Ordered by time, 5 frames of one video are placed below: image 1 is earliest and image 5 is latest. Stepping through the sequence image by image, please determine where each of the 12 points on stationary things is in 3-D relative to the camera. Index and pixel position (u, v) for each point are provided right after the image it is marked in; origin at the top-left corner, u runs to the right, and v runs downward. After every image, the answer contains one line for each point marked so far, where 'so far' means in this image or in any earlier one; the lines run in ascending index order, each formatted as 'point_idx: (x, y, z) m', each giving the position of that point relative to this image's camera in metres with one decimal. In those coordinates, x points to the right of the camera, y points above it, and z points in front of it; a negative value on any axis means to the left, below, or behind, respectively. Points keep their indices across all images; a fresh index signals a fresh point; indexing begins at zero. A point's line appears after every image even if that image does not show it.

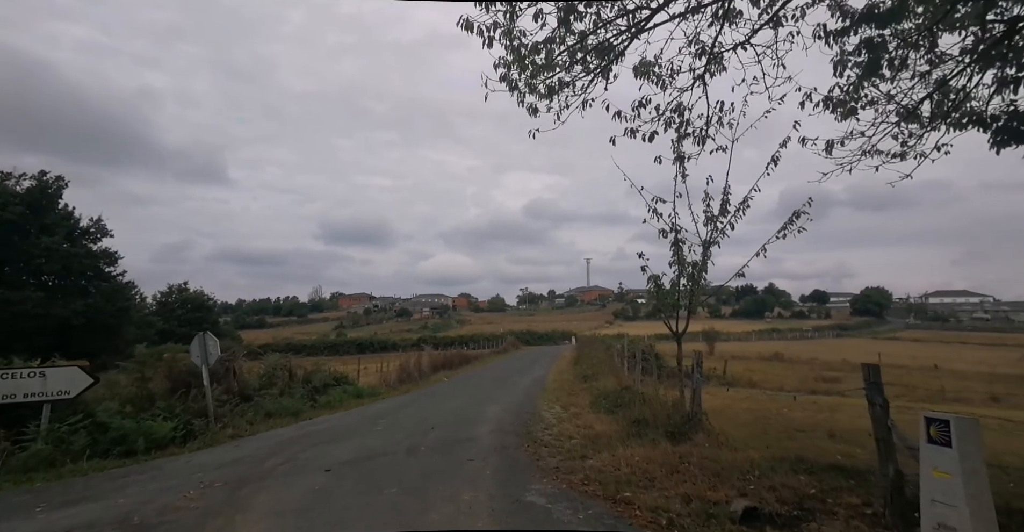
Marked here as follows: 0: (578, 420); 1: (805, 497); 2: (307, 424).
0: (+1.7, -3.9, +13.0) m
1: (+3.2, -2.5, +5.7) m
2: (-4.9, -3.8, +12.3) m
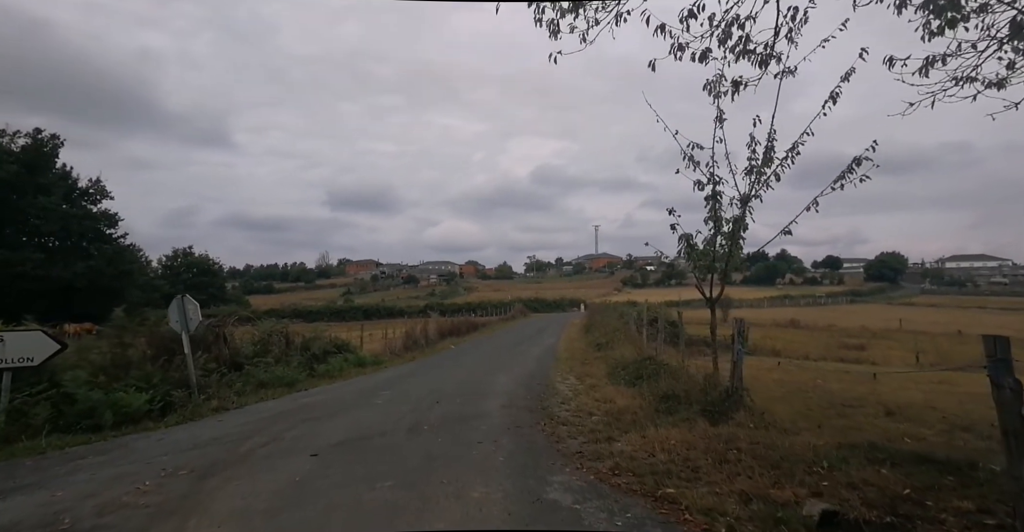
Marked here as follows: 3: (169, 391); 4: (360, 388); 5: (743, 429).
0: (+1.9, -3.0, +11.9) m
1: (+3.4, -2.1, +4.6) m
2: (-4.6, -2.9, +11.4) m
3: (-6.3, -2.3, +9.5) m
4: (-3.7, -3.0, +12.5) m
5: (+3.2, -2.2, +7.2) m
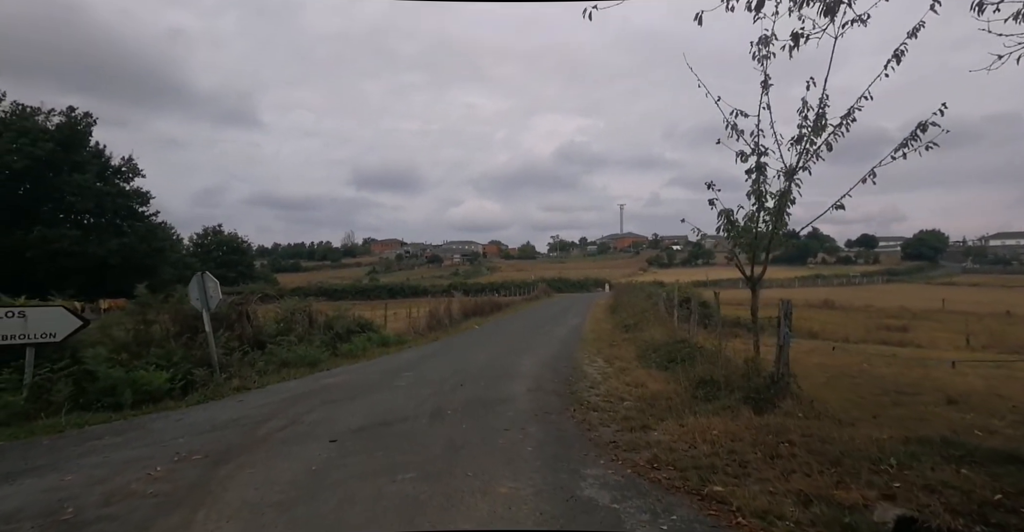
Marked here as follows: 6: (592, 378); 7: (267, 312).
0: (+2.5, -2.5, +11.4) m
1: (+3.7, -1.9, +4.0) m
2: (-4.0, -2.4, +11.2) m
3: (-5.8, -1.9, +9.4) m
4: (-3.1, -2.4, +12.2) m
5: (+3.6, -1.9, +6.6) m
6: (+1.7, -2.4, +11.2) m
7: (-7.0, -1.3, +14.7) m
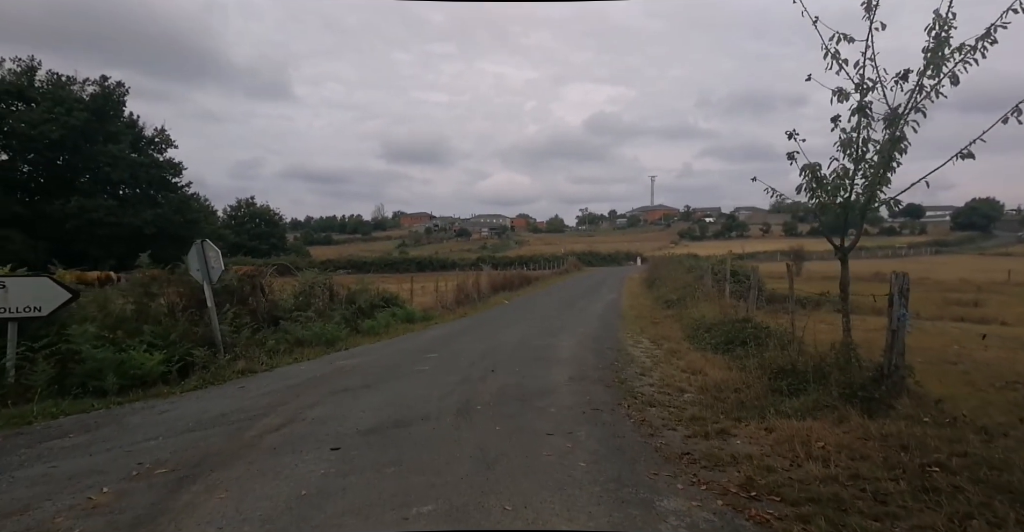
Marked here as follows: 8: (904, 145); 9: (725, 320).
0: (+3.2, -1.9, +10.0) m
1: (+4.0, -1.6, +2.5) m
2: (-3.3, -1.8, +10.1) m
3: (-5.2, -1.4, +8.4) m
4: (-2.3, -1.8, +11.1) m
5: (+4.0, -1.6, +5.1) m
6: (+2.4, -1.8, +9.8) m
7: (-6.1, -0.5, +13.8) m
8: (+5.4, +1.7, +7.2) m
9: (+5.1, -1.3, +12.6) m
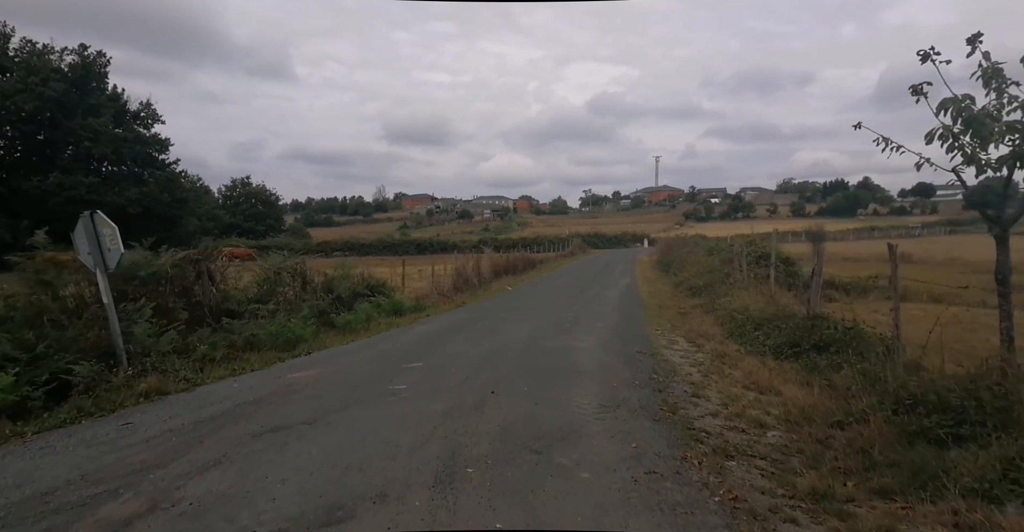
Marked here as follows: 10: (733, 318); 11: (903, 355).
0: (+3.3, -1.6, +7.7) m
1: (+4.1, -1.6, +0.2) m
2: (-3.2, -1.5, +7.8) m
3: (-5.1, -1.2, +6.1) m
4: (-2.2, -1.5, +8.8) m
5: (+4.1, -1.5, +2.8) m
6: (+2.5, -1.6, +7.5) m
7: (-6.0, -0.1, +11.4) m
8: (+5.5, +1.9, +4.7) m
9: (+5.2, -0.9, +10.2) m
10: (+5.2, -1.1, +12.2) m
11: (+4.9, -1.0, +6.4) m
